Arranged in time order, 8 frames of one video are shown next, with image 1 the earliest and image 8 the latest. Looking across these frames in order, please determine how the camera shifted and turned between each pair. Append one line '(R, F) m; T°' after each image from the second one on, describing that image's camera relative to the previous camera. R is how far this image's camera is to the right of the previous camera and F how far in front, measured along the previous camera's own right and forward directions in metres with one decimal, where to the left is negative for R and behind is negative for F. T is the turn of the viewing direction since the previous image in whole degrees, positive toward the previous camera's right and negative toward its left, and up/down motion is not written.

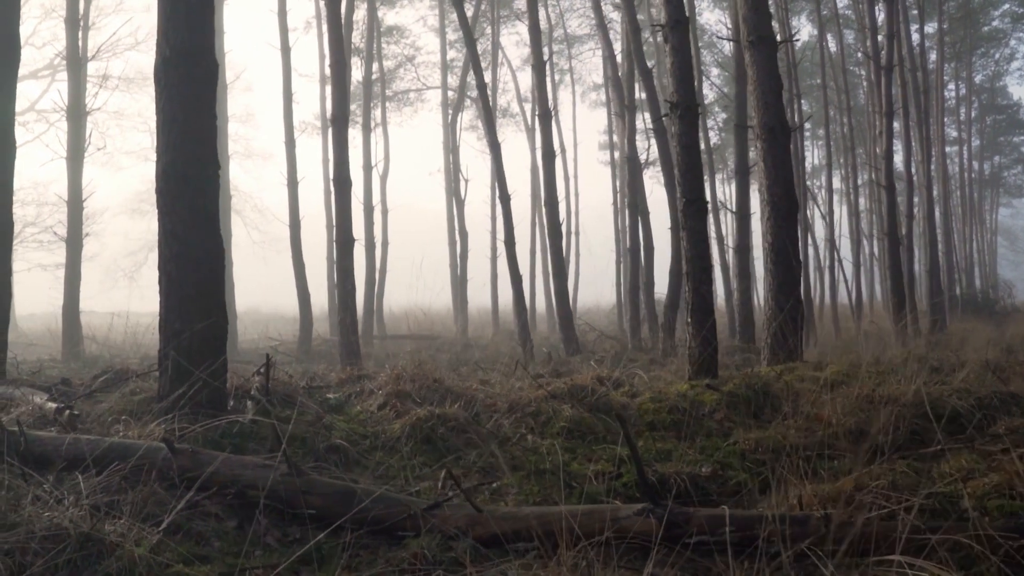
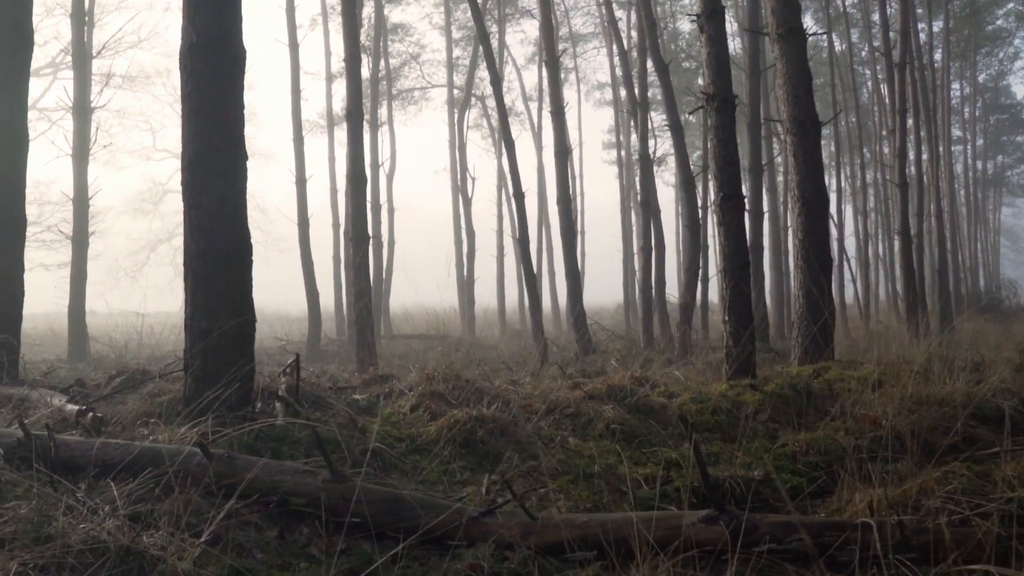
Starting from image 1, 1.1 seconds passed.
(-0.3, +0.2) m; 0°
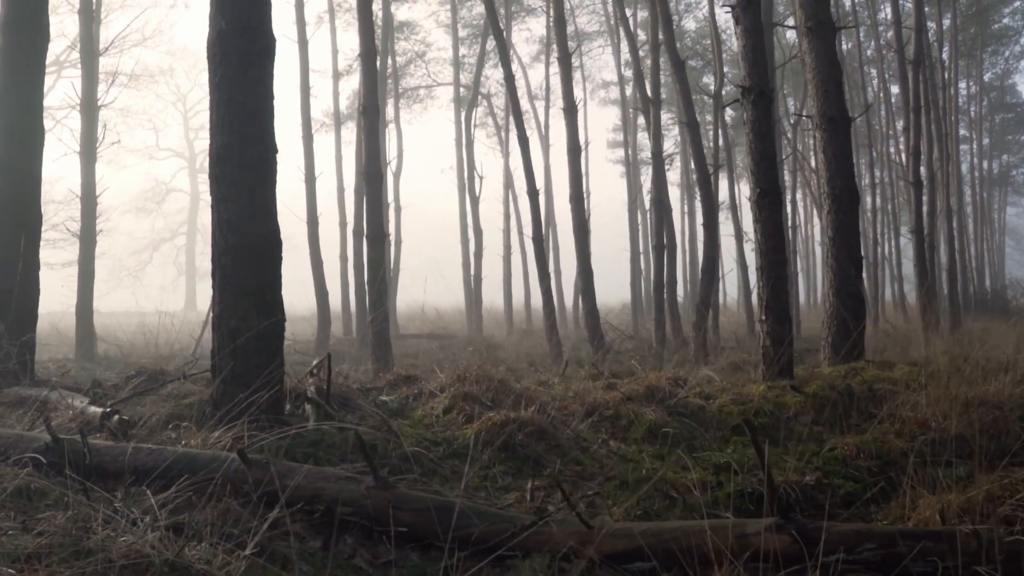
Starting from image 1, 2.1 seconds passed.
(-0.3, +0.2) m; 0°
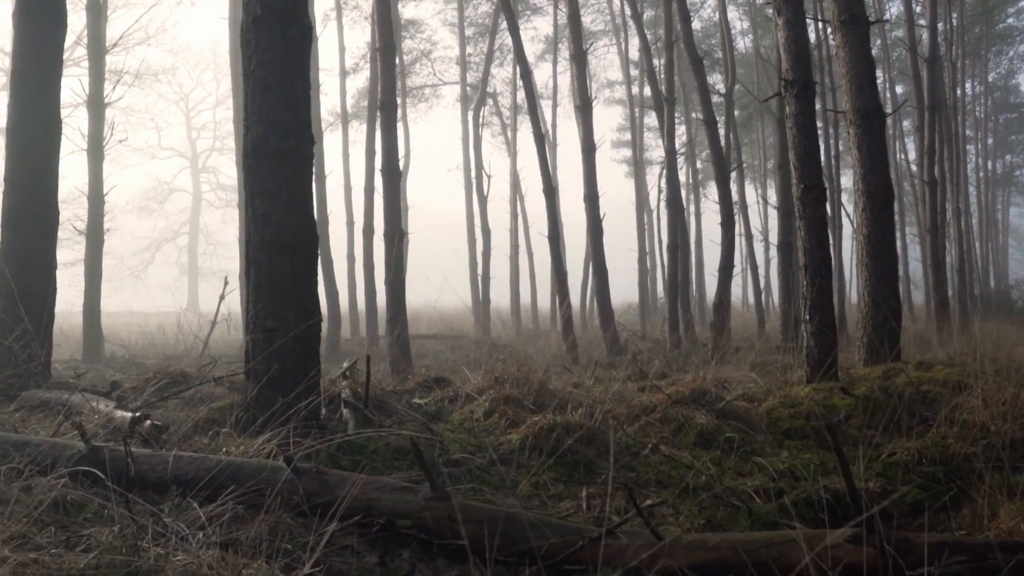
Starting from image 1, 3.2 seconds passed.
(-0.3, +0.2) m; 0°
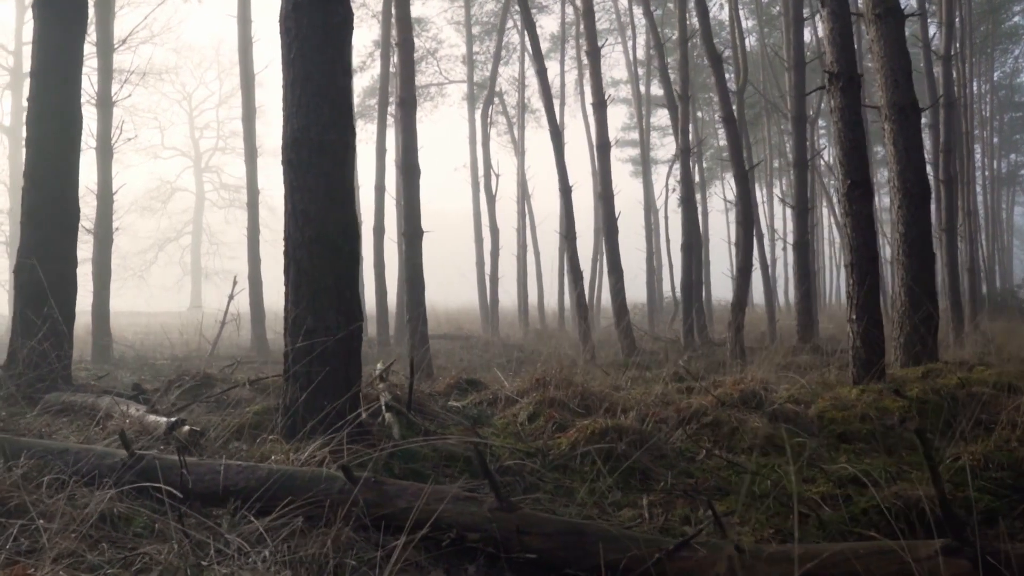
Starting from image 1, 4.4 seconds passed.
(-0.3, +0.2) m; 0°
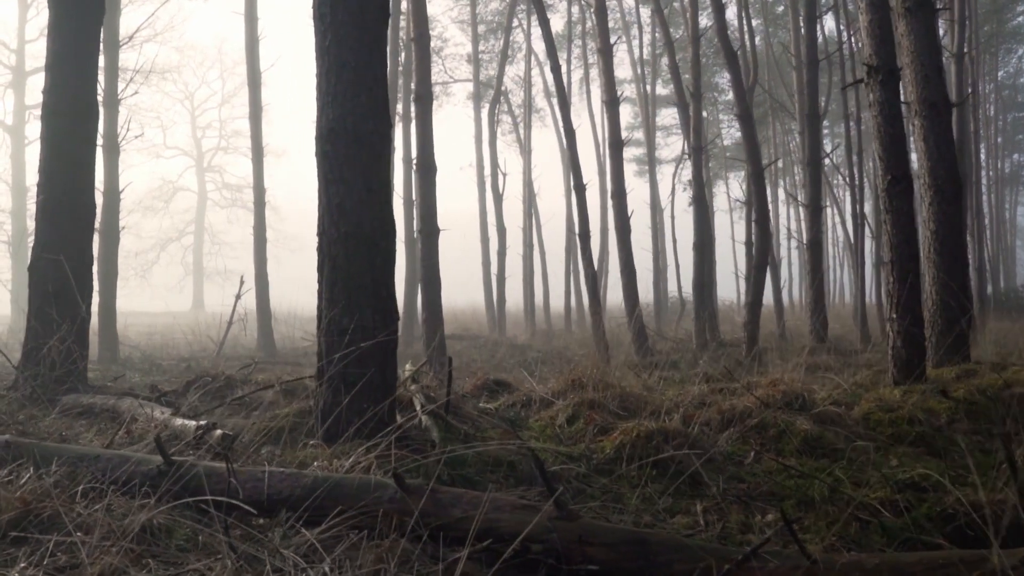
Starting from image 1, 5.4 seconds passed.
(-0.3, +0.2) m; 0°
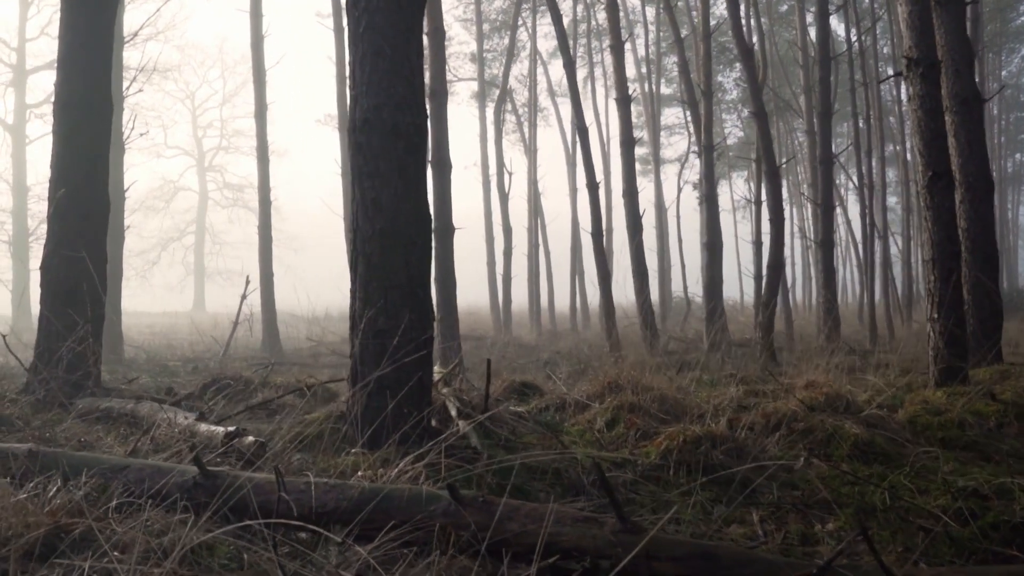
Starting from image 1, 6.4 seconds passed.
(-0.2, +0.2) m; 0°
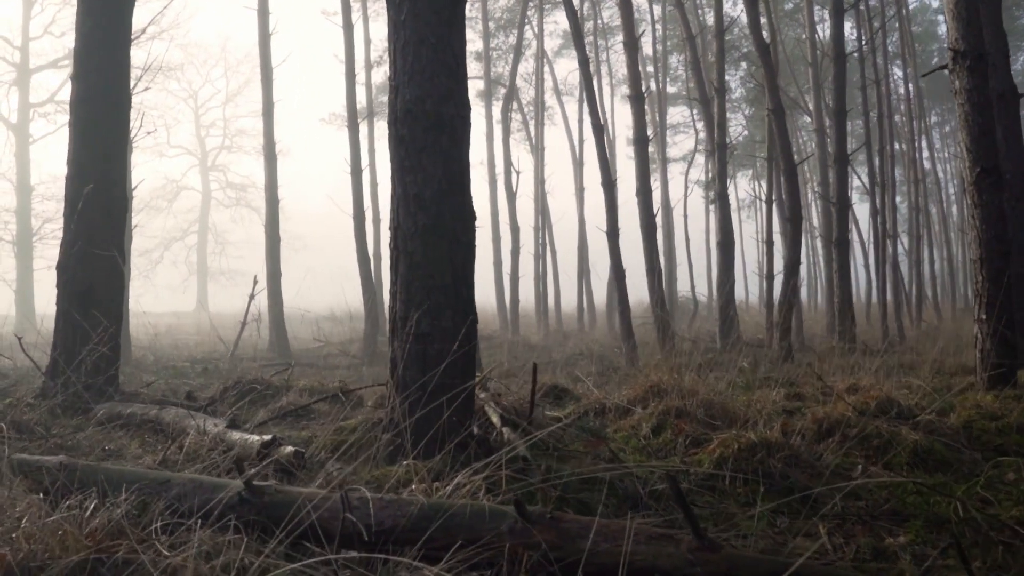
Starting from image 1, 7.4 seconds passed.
(-0.3, +0.2) m; 0°
